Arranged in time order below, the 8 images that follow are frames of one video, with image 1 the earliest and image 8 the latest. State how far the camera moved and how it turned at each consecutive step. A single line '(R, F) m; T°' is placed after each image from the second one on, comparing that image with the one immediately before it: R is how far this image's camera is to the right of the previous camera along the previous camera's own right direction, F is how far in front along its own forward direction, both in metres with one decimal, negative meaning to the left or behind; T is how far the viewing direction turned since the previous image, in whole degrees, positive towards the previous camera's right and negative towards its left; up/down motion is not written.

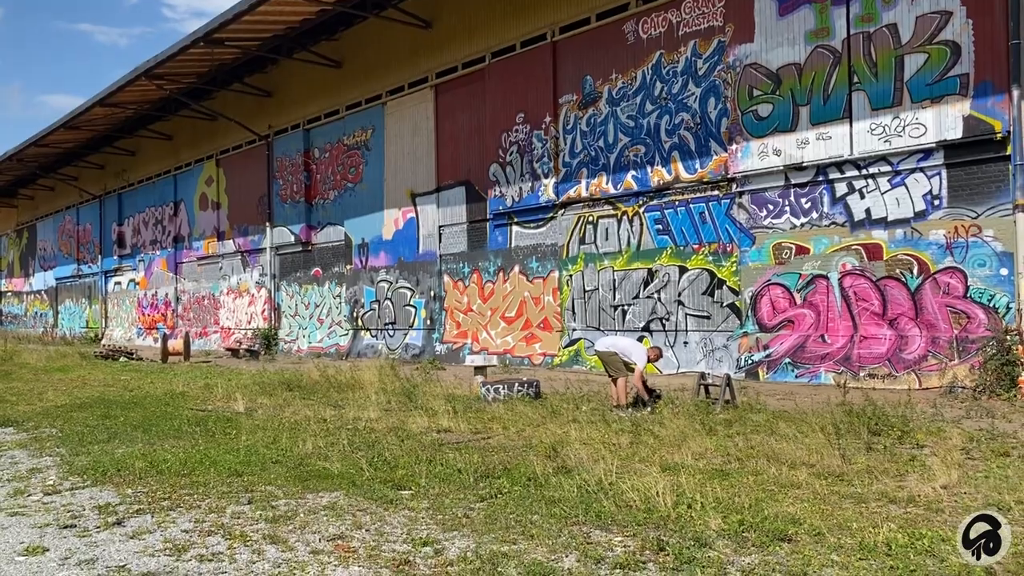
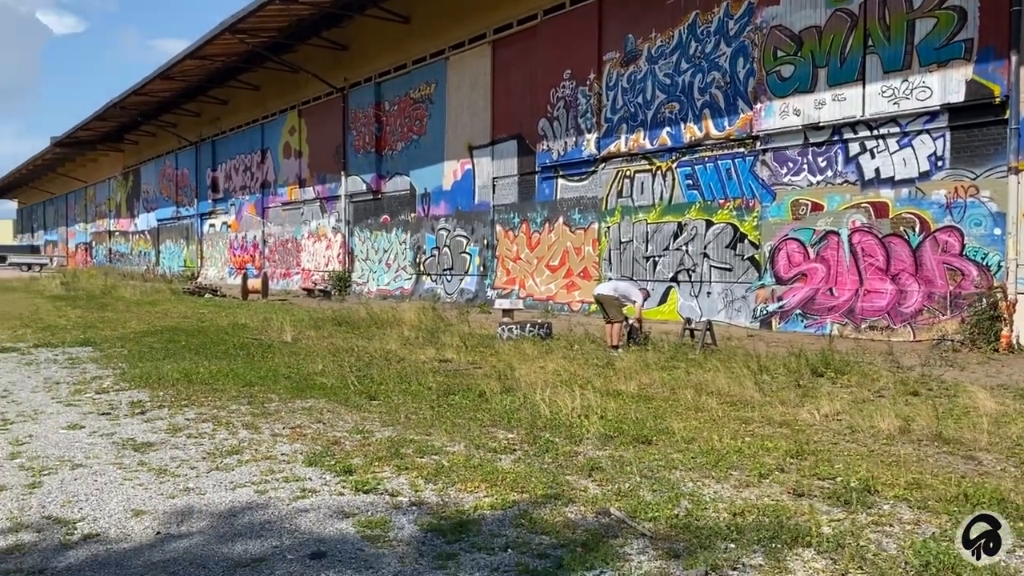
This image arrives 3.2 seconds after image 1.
(+1.1, -1.1) m; -6°
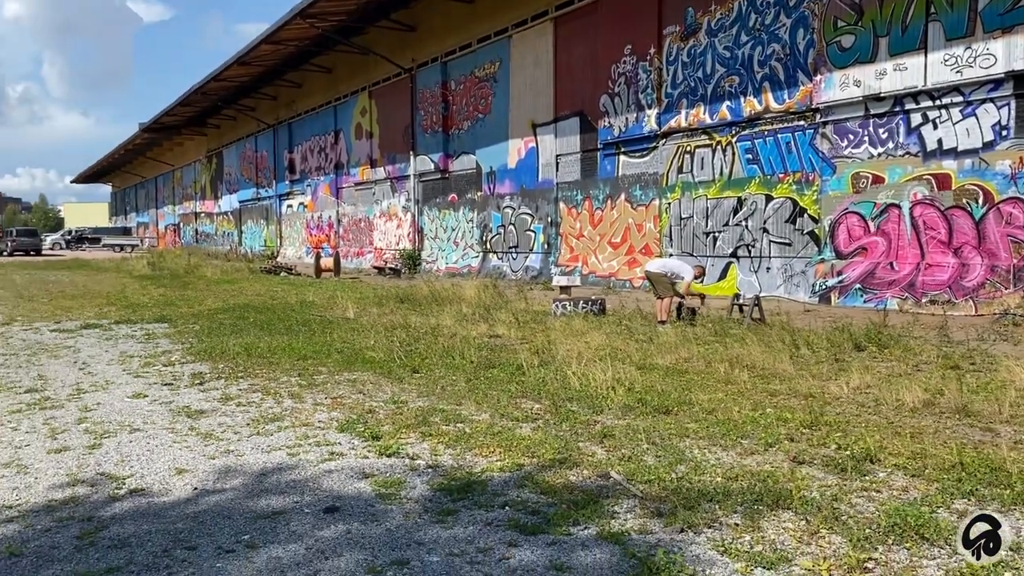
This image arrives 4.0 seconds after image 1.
(+0.4, -0.3) m; -5°
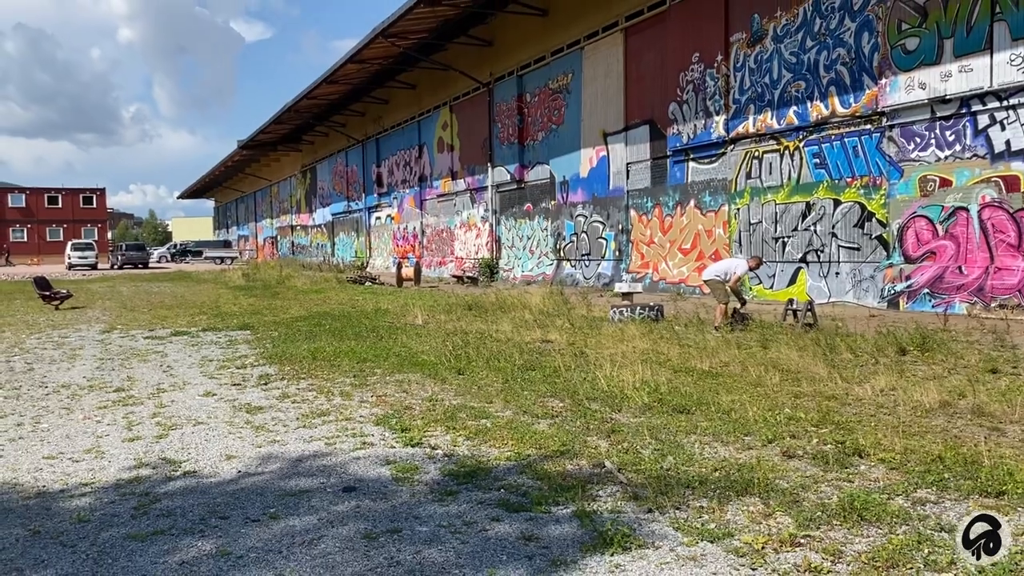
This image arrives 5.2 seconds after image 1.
(+0.5, -0.5) m; -6°
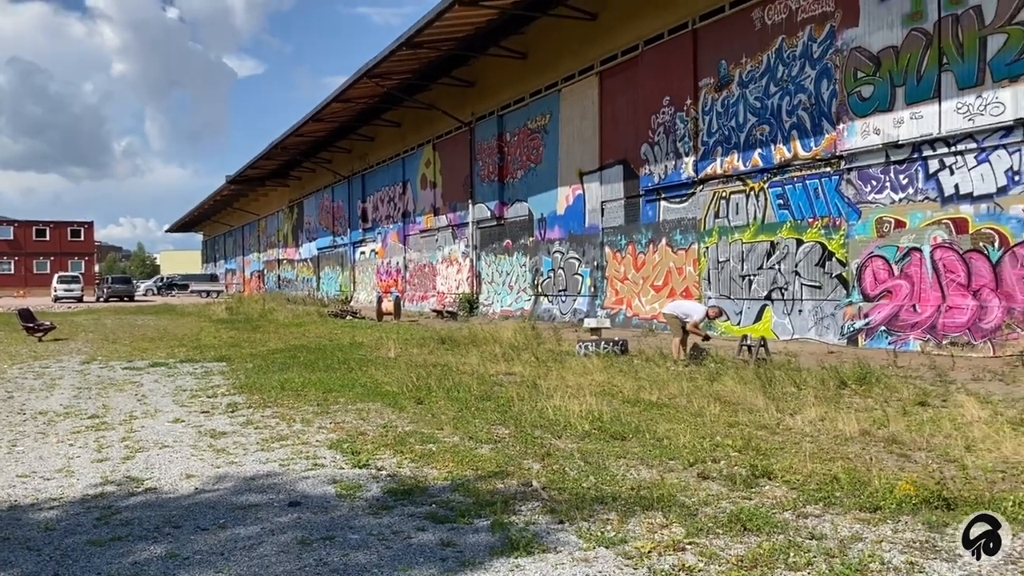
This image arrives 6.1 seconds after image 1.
(+0.3, -0.5) m; +1°
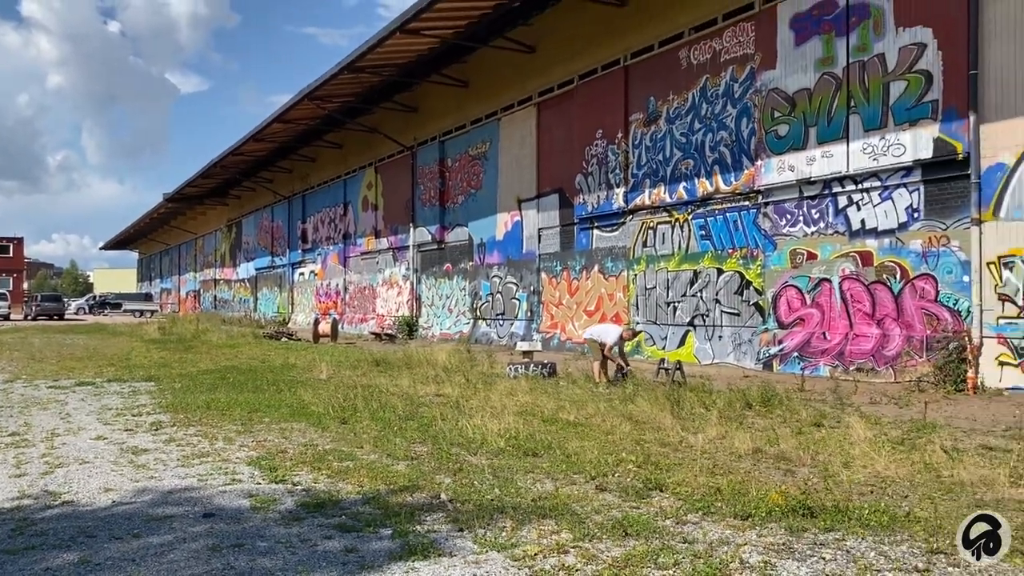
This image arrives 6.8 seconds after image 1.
(+0.2, -0.4) m; +4°
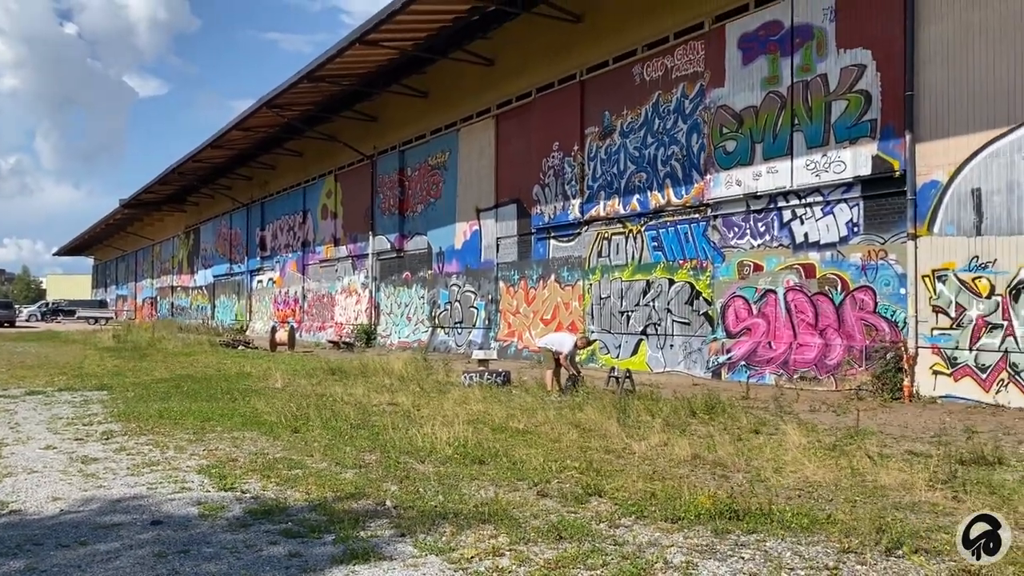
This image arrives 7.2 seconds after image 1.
(+0.1, -0.2) m; +3°
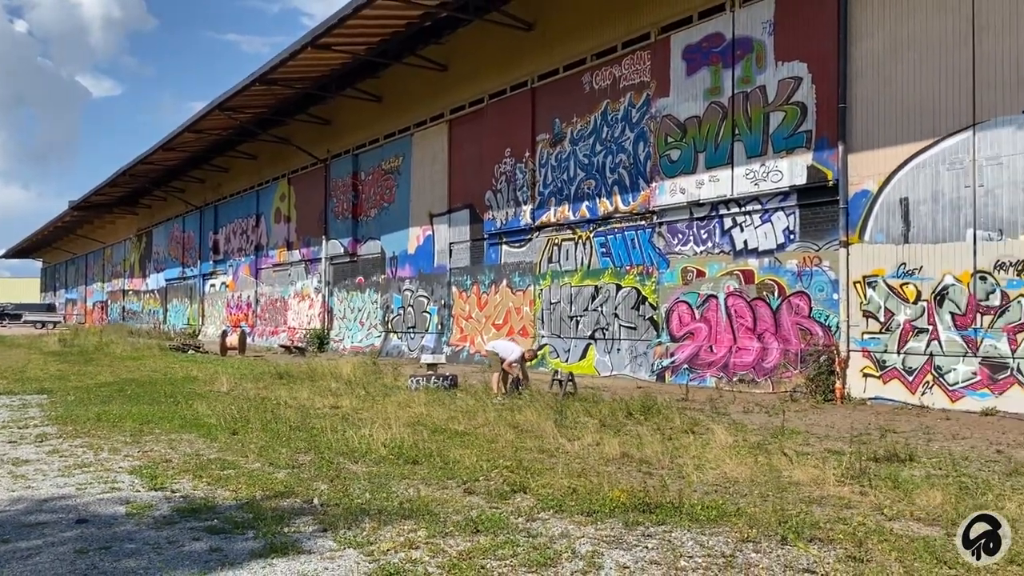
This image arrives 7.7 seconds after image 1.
(+0.2, -0.2) m; +3°
